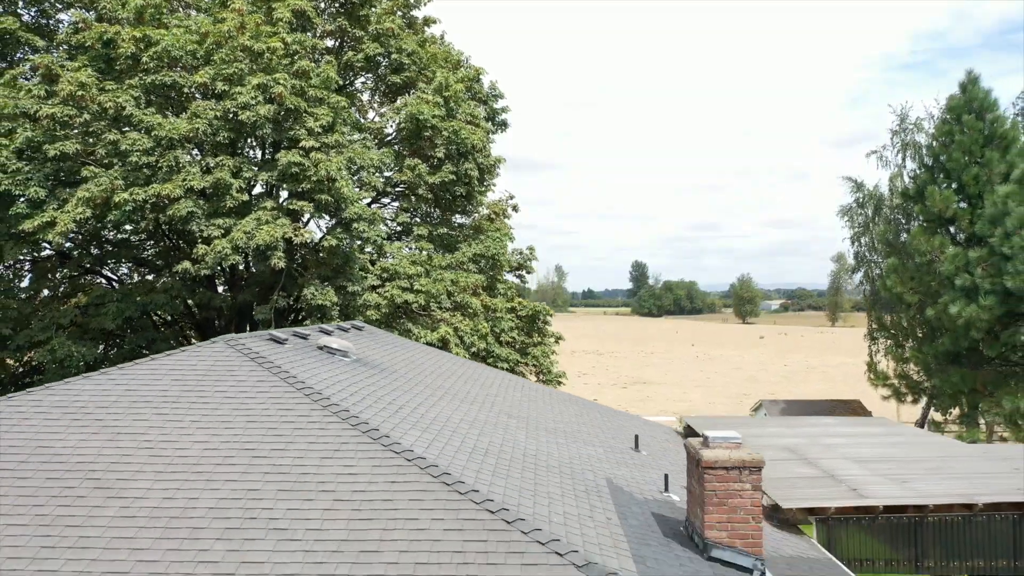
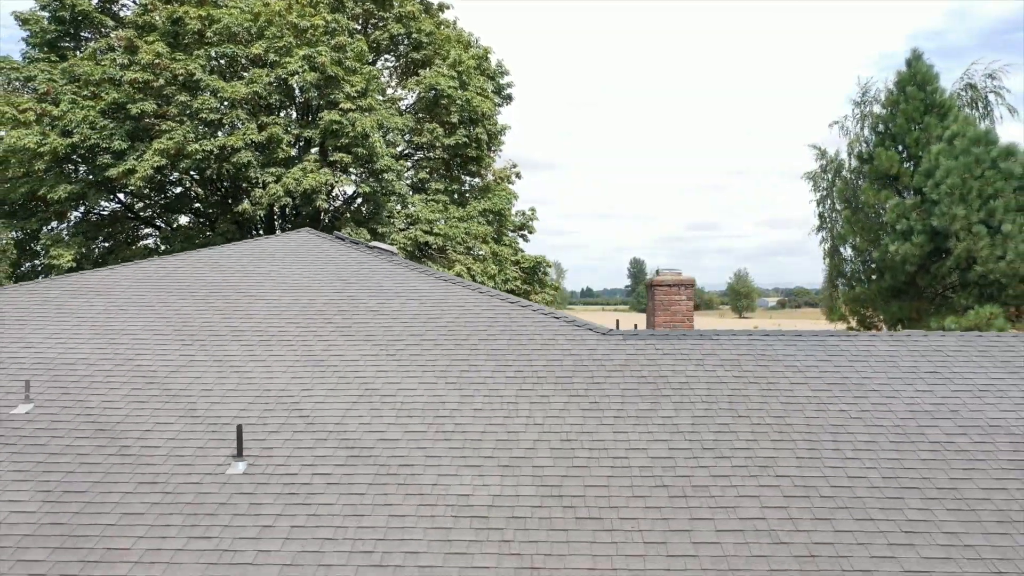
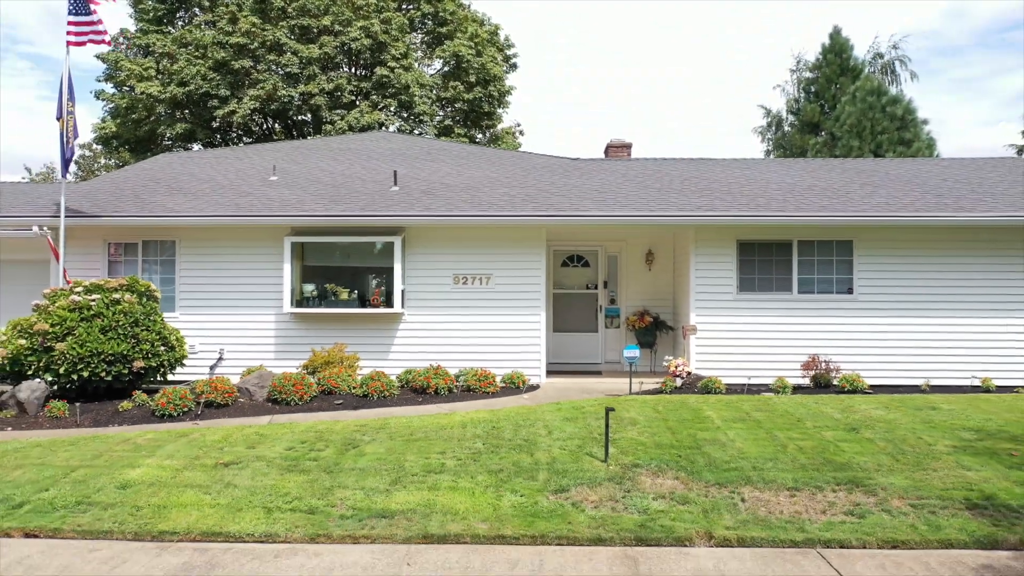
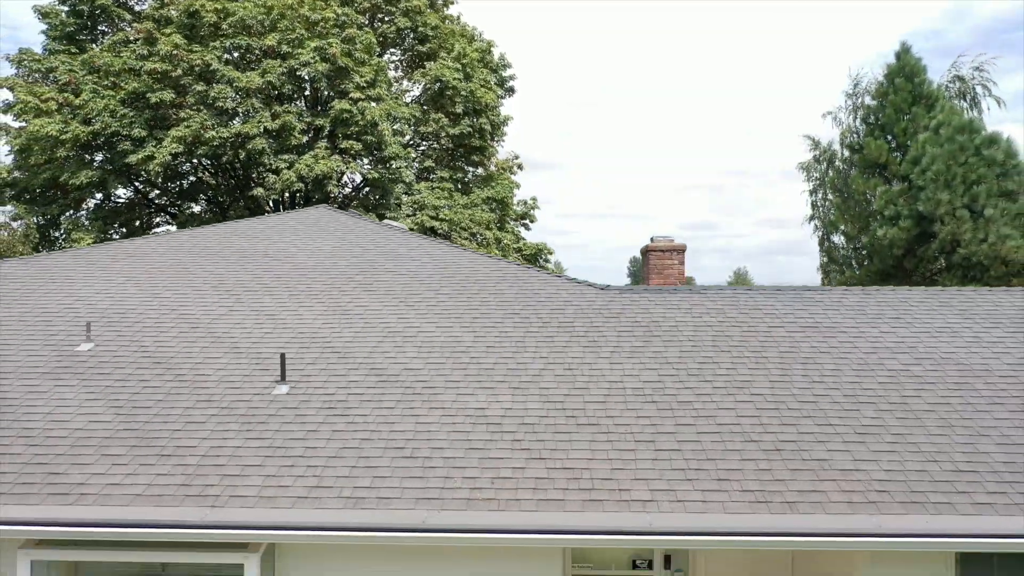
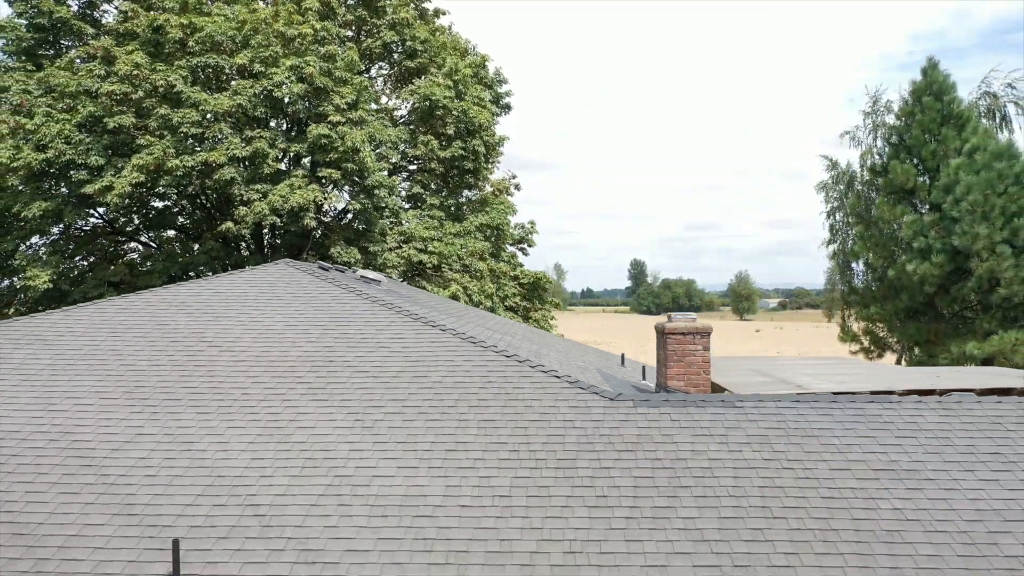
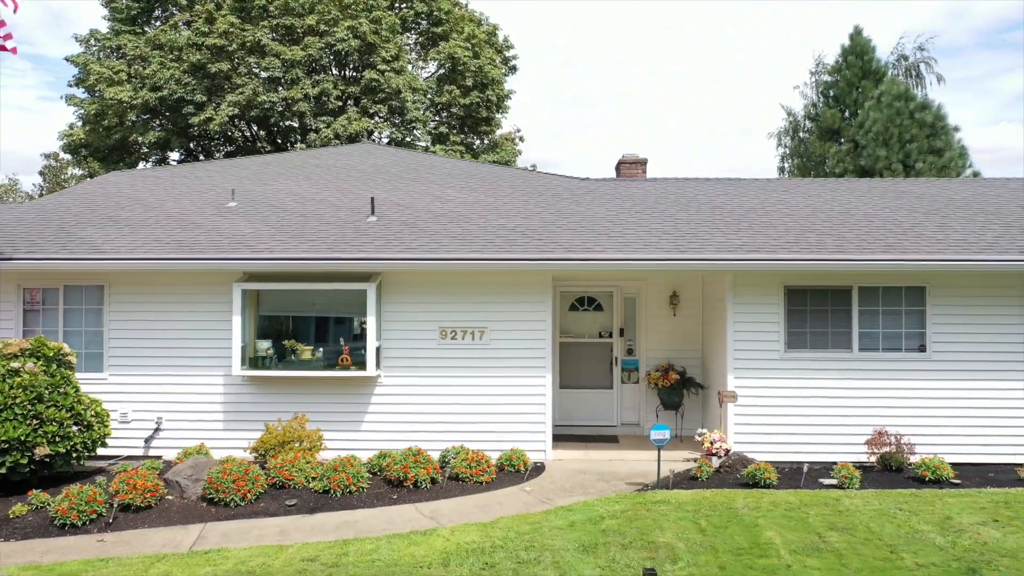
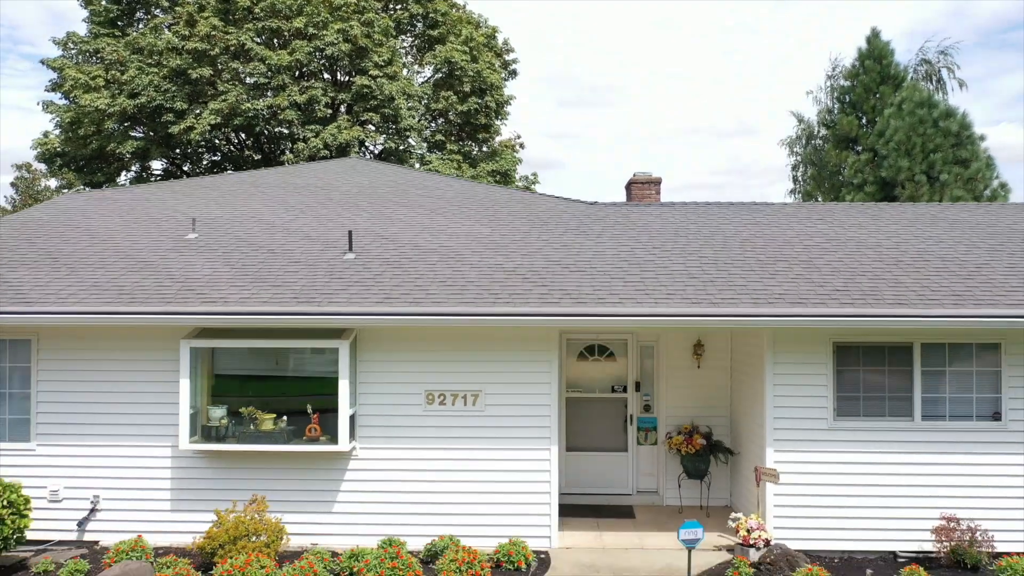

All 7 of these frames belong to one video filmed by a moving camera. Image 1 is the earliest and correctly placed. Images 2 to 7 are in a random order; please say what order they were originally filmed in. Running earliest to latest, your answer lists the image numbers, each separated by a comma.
5, 2, 4, 7, 6, 3
